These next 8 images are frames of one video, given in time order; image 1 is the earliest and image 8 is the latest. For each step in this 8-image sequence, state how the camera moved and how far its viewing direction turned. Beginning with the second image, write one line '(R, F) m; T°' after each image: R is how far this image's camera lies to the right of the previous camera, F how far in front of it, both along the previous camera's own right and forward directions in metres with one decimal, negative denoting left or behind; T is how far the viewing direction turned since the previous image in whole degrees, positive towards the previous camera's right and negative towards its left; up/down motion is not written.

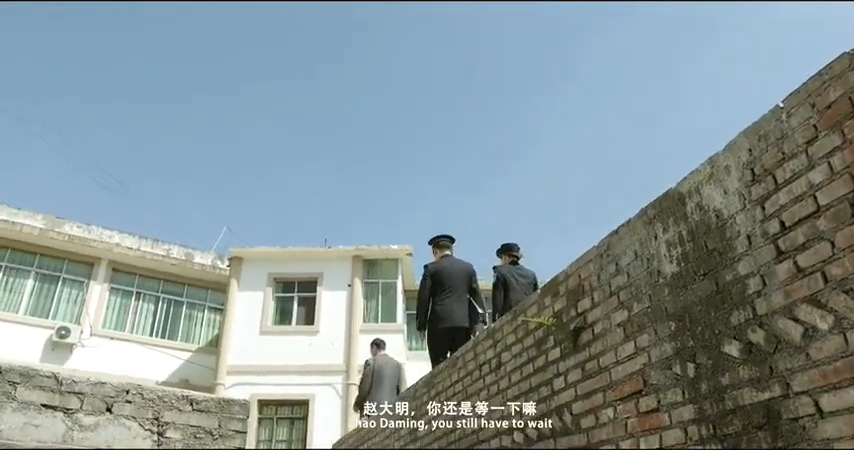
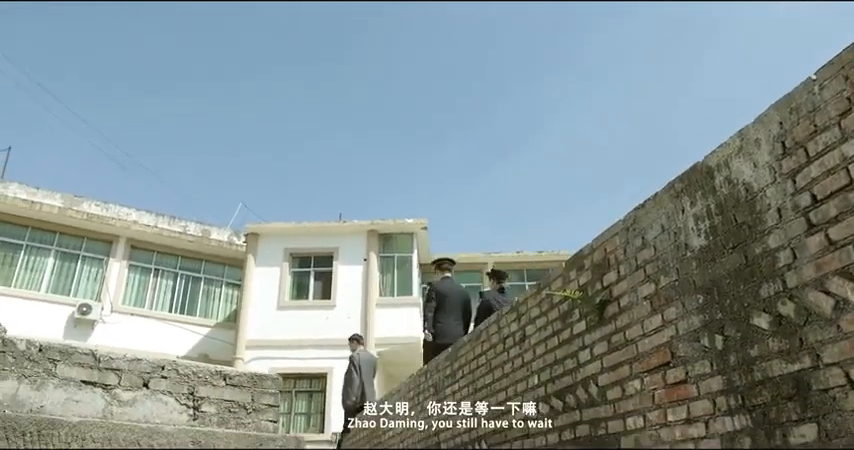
(-0.1, 0.0) m; -1°
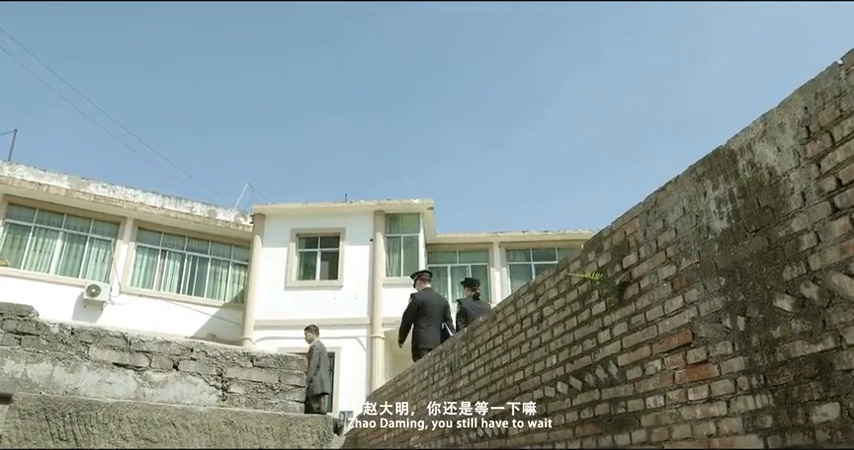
(-0.1, 0.0) m; 0°
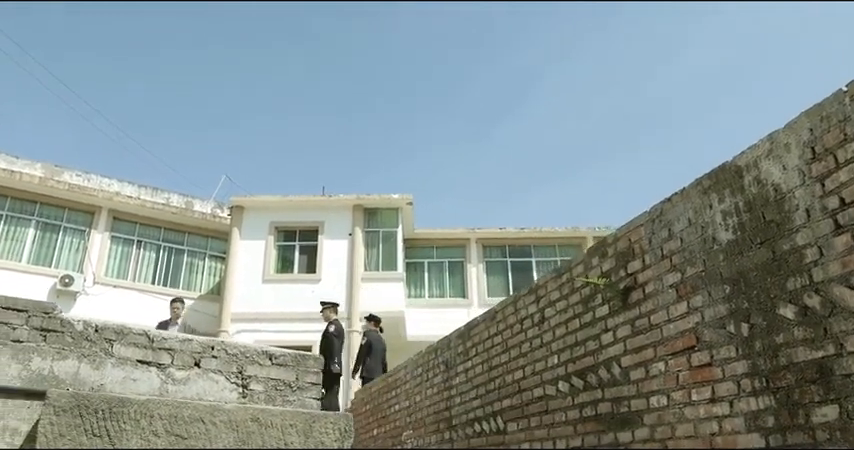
(-0.3, -0.1) m; +3°
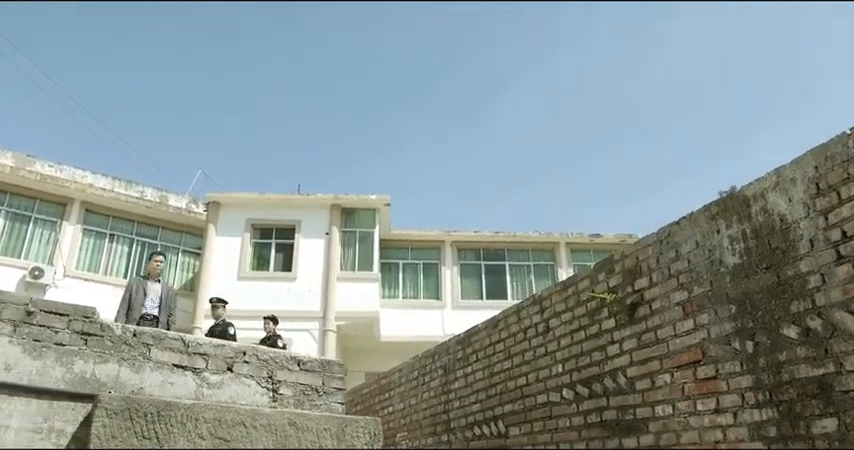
(-0.4, -0.2) m; +3°
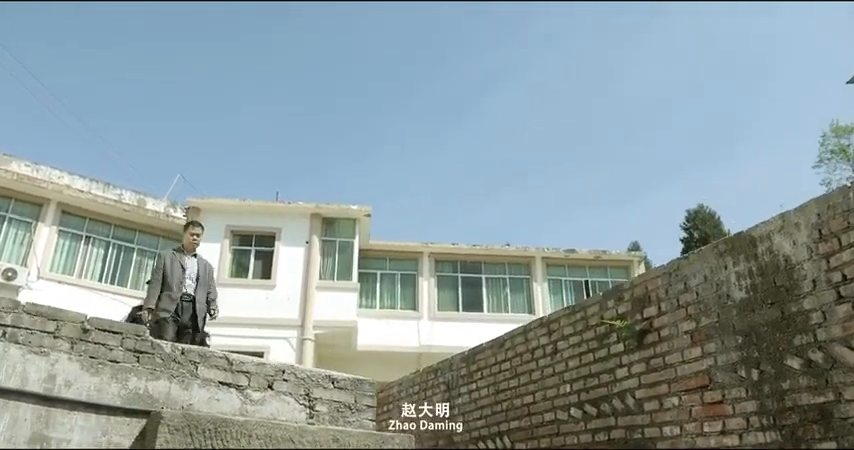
(-0.5, -0.3) m; +3°
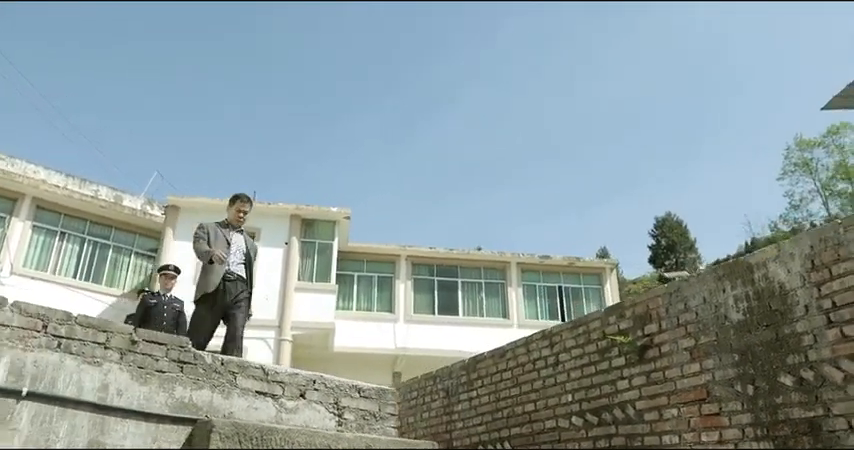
(-0.4, -0.3) m; +3°
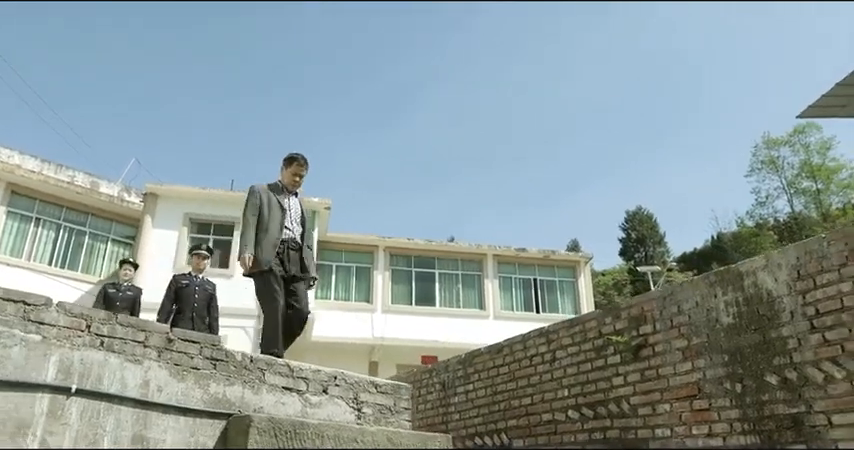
(-0.4, -0.2) m; +3°
